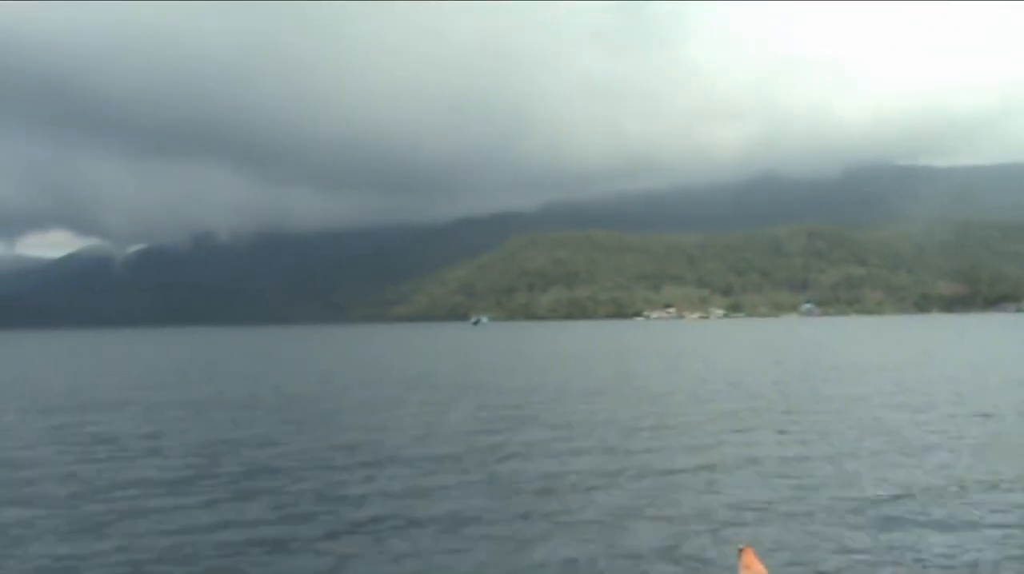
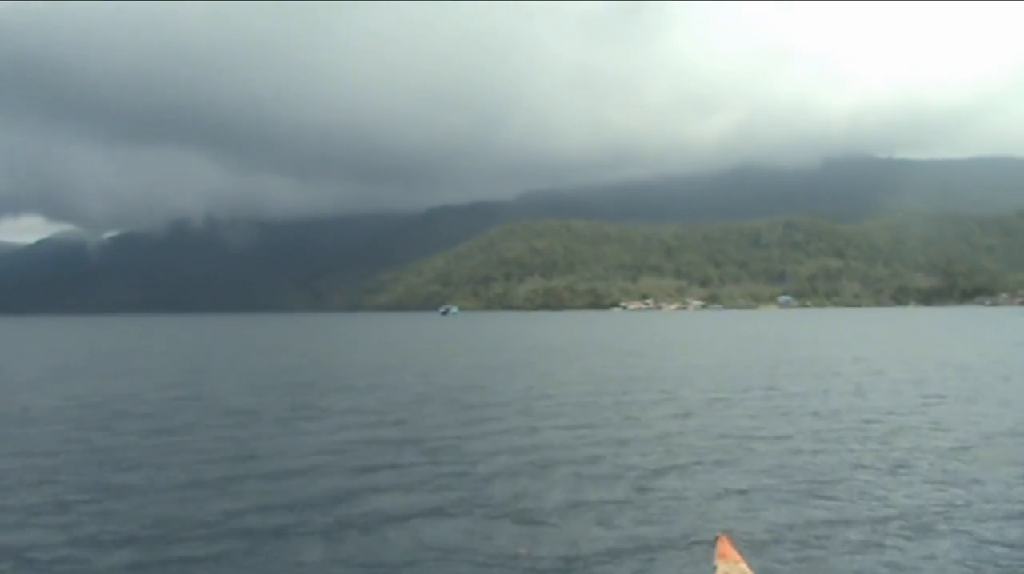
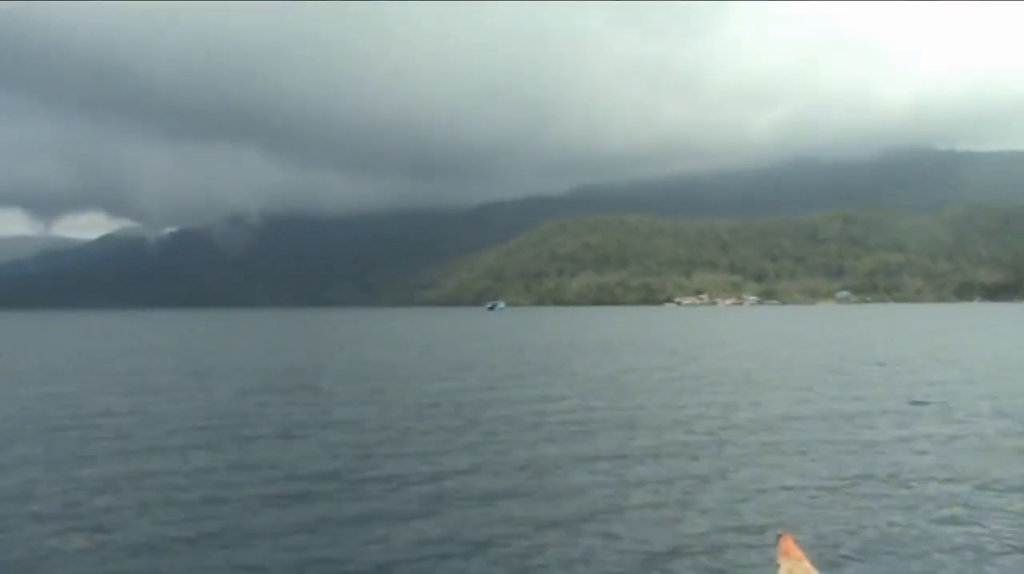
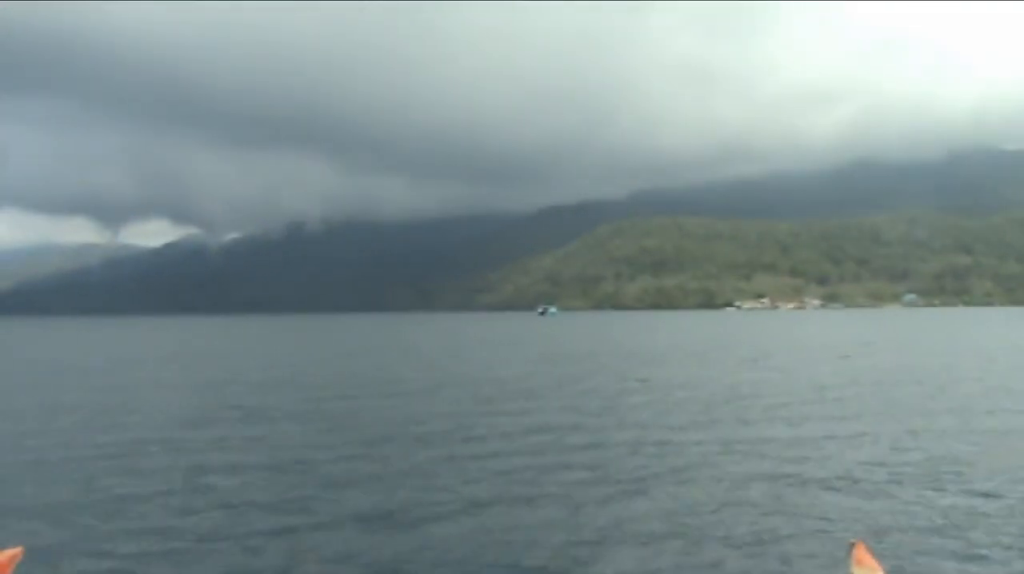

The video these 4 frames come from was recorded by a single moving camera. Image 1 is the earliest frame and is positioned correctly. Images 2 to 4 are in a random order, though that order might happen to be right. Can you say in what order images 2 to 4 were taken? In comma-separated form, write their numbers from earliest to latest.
2, 3, 4
